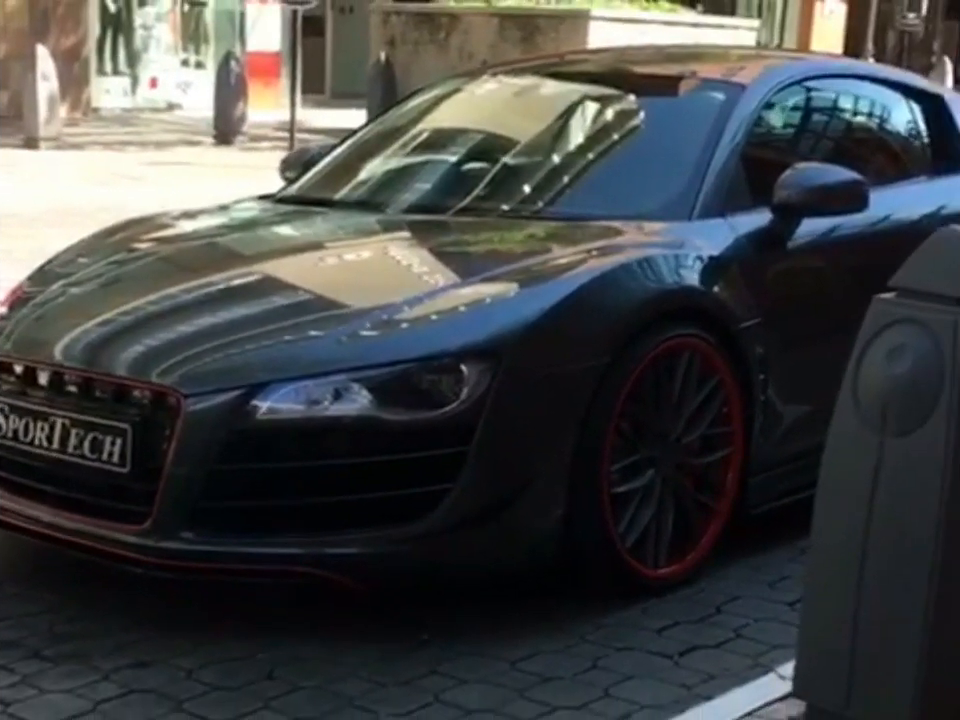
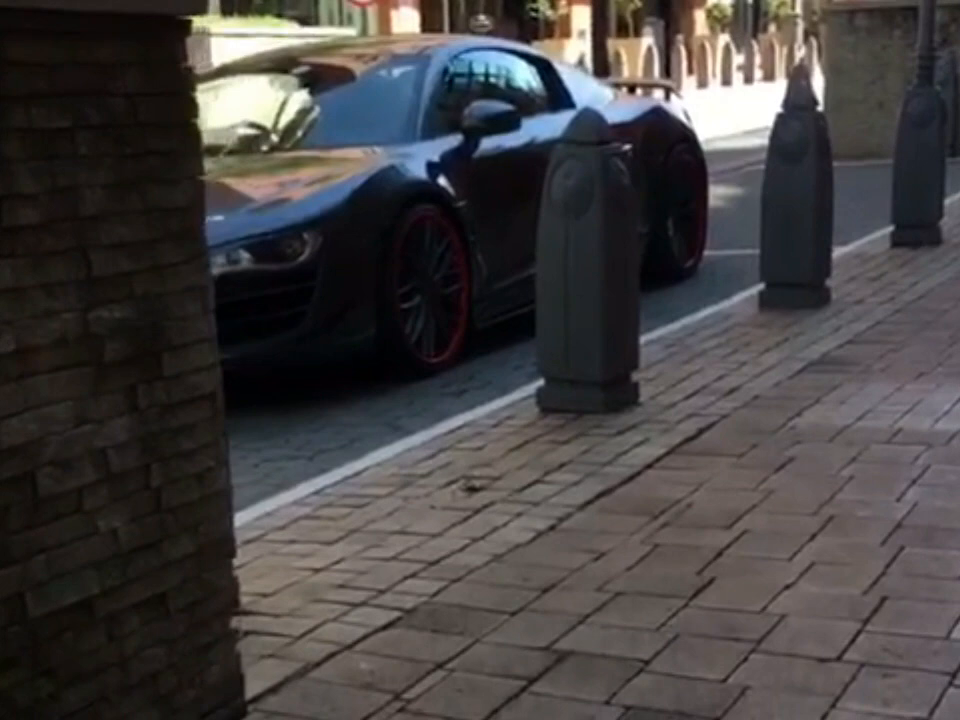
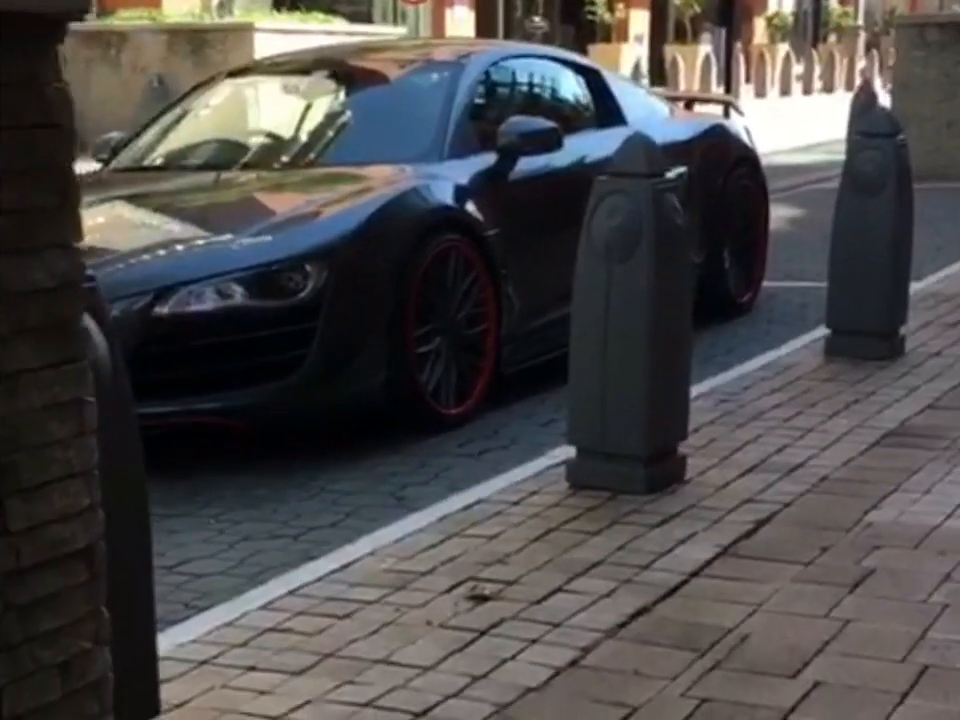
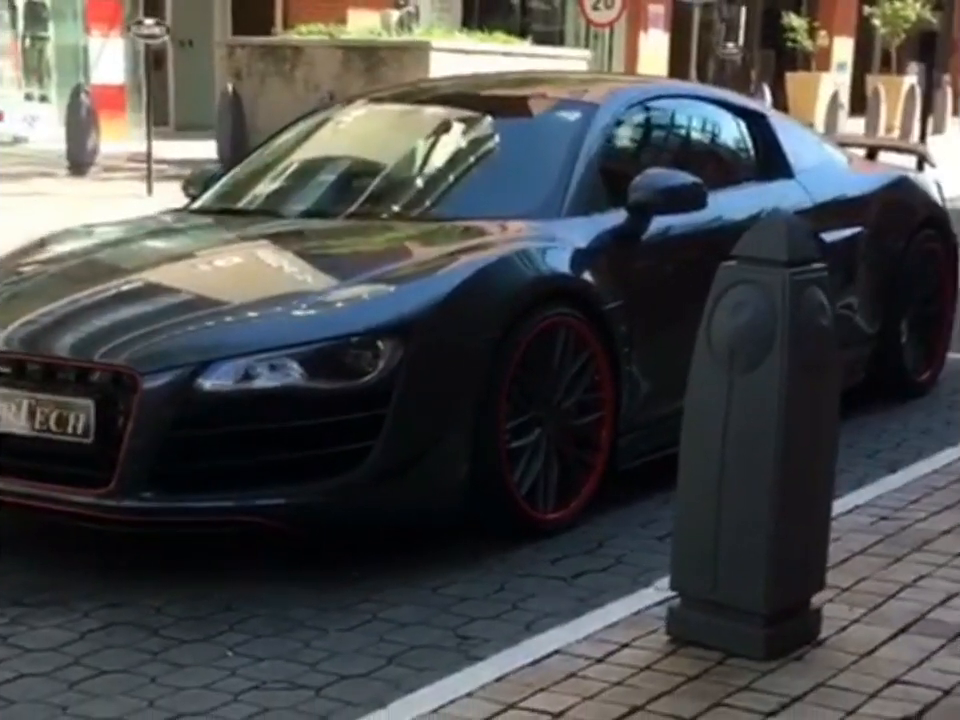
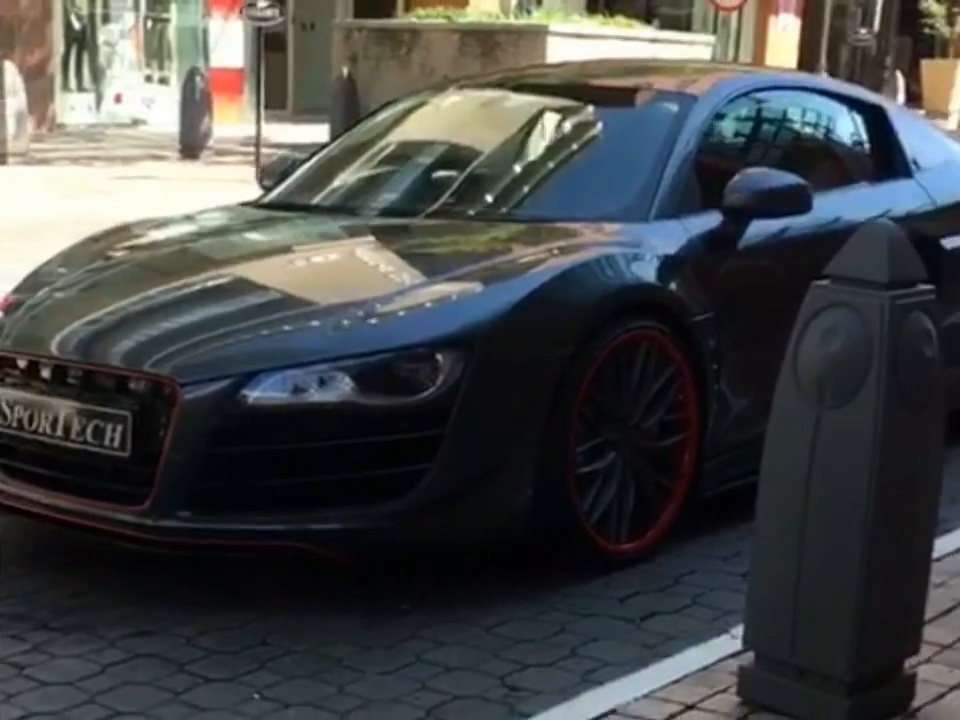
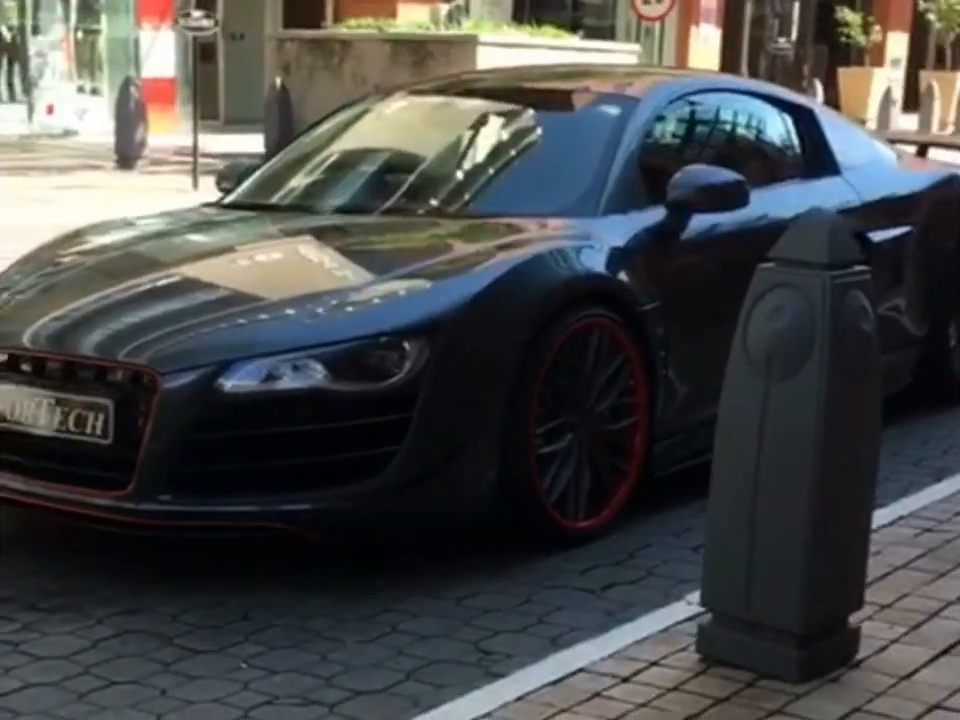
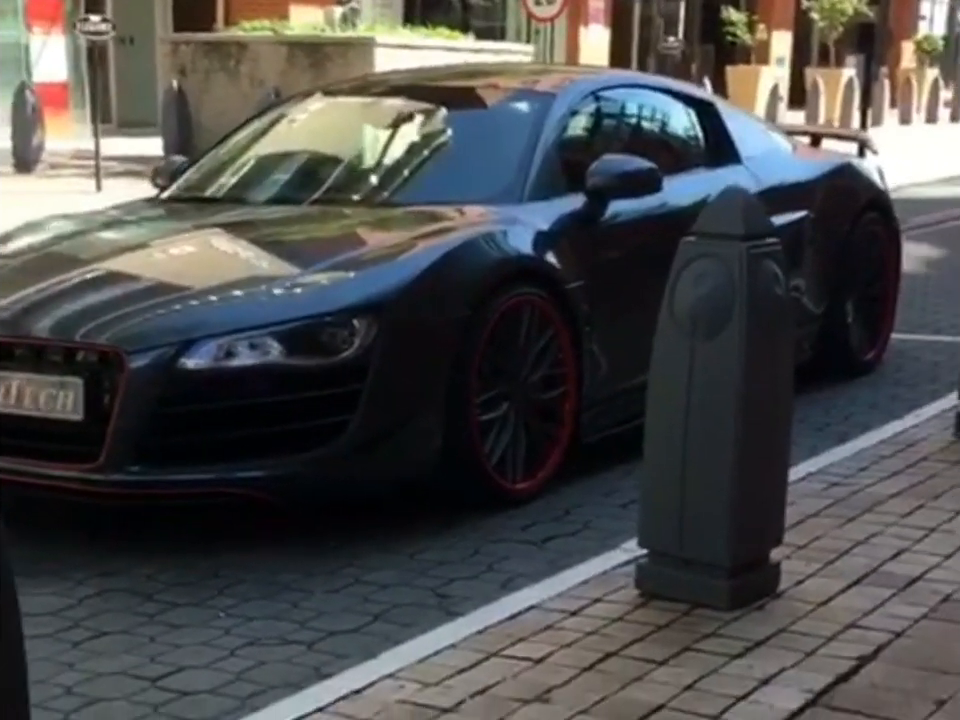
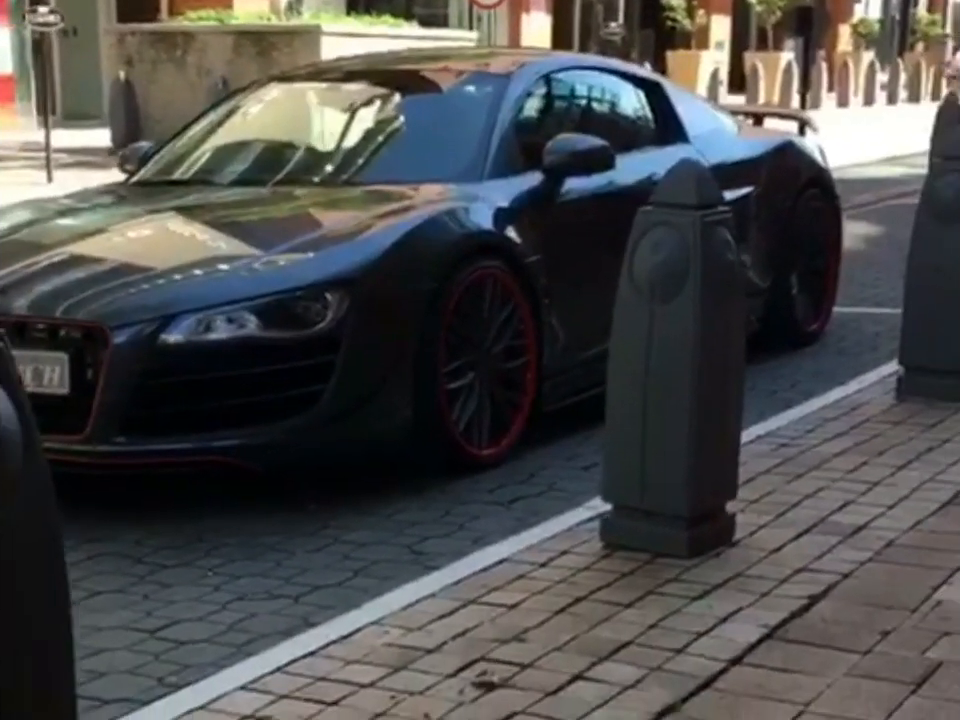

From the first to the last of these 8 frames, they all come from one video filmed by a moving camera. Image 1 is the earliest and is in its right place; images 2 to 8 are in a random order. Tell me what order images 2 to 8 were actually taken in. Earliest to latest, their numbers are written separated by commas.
5, 6, 4, 7, 8, 3, 2
